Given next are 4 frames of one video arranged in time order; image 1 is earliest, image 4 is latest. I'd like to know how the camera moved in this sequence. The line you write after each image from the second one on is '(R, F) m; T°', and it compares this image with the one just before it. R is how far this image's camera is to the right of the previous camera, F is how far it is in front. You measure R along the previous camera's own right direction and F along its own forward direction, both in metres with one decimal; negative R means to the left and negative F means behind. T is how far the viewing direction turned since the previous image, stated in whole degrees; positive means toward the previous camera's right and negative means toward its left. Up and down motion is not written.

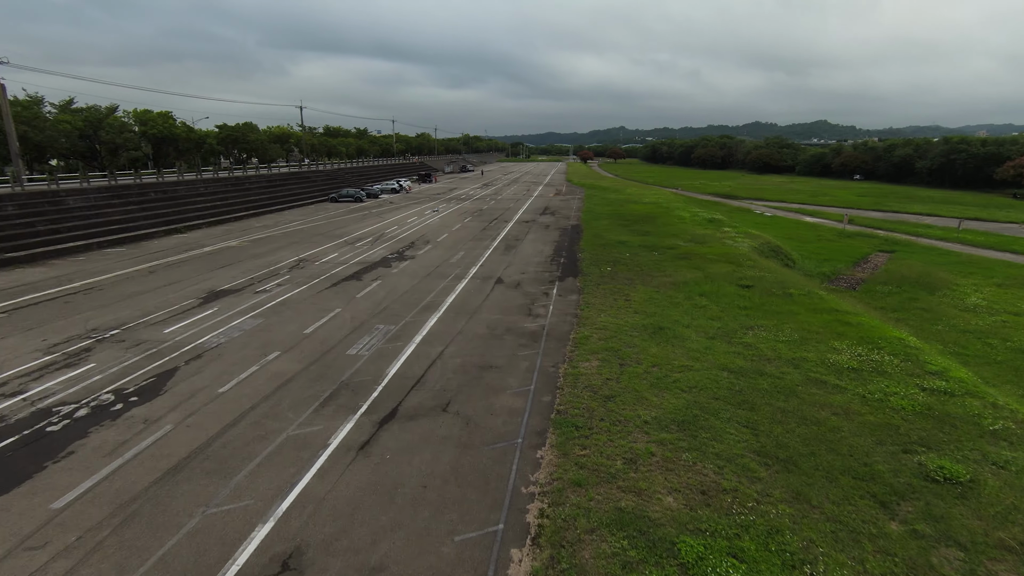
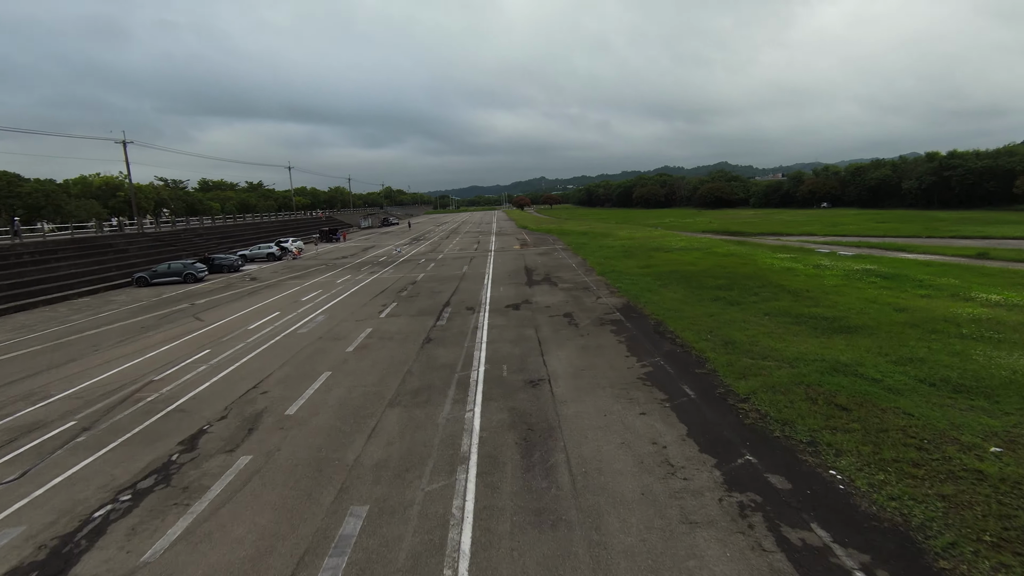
(-1.6, +22.1) m; +8°
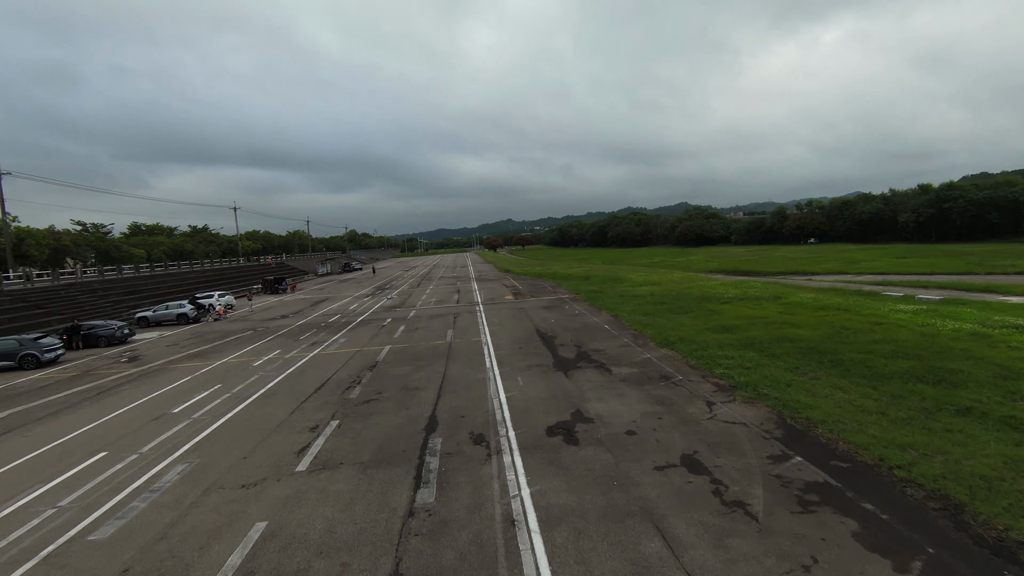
(-1.6, +9.4) m; +4°
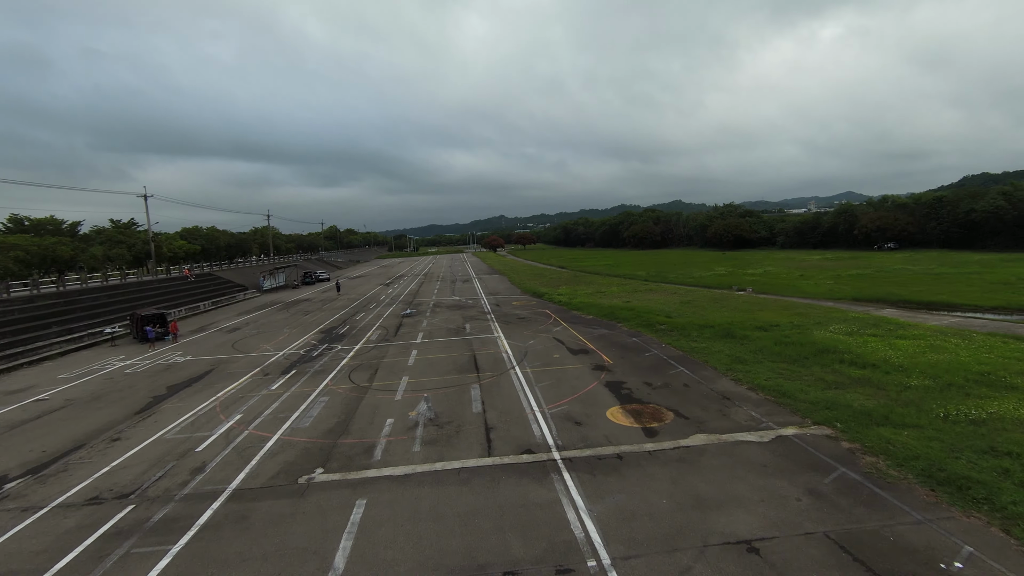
(-3.4, +21.3) m; +1°
